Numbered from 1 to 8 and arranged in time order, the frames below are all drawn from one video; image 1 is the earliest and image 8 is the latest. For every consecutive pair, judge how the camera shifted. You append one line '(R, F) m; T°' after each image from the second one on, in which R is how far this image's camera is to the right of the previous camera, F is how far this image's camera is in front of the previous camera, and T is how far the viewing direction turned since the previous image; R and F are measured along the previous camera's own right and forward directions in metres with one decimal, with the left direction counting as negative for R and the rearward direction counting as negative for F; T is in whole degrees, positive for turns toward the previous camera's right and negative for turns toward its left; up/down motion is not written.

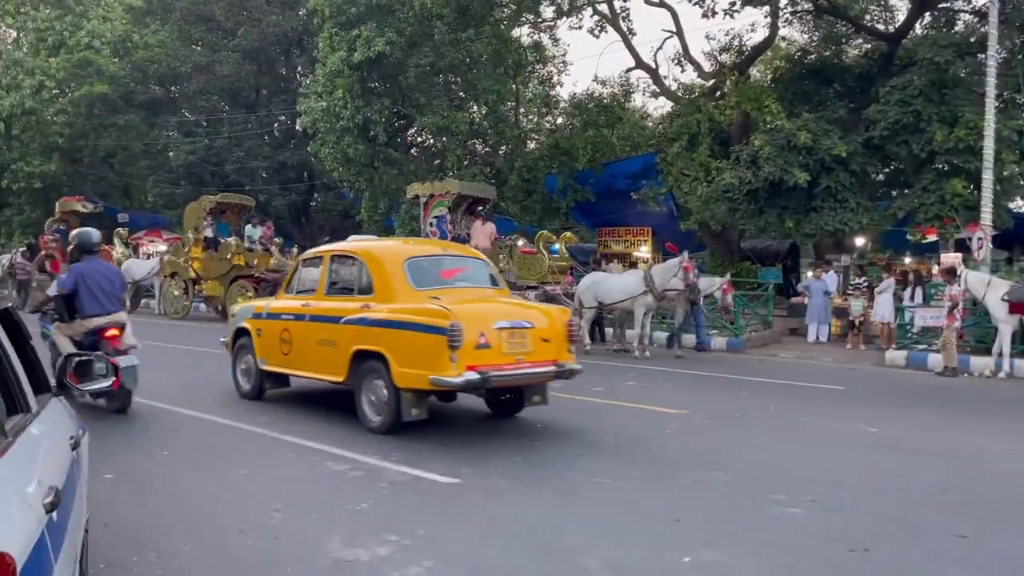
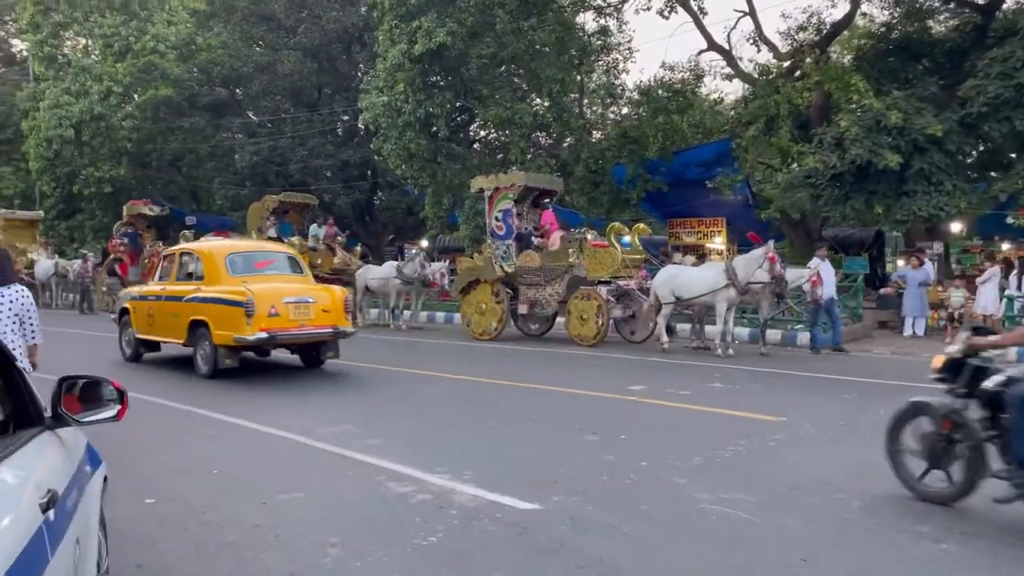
(-0.1, +0.8) m; -4°
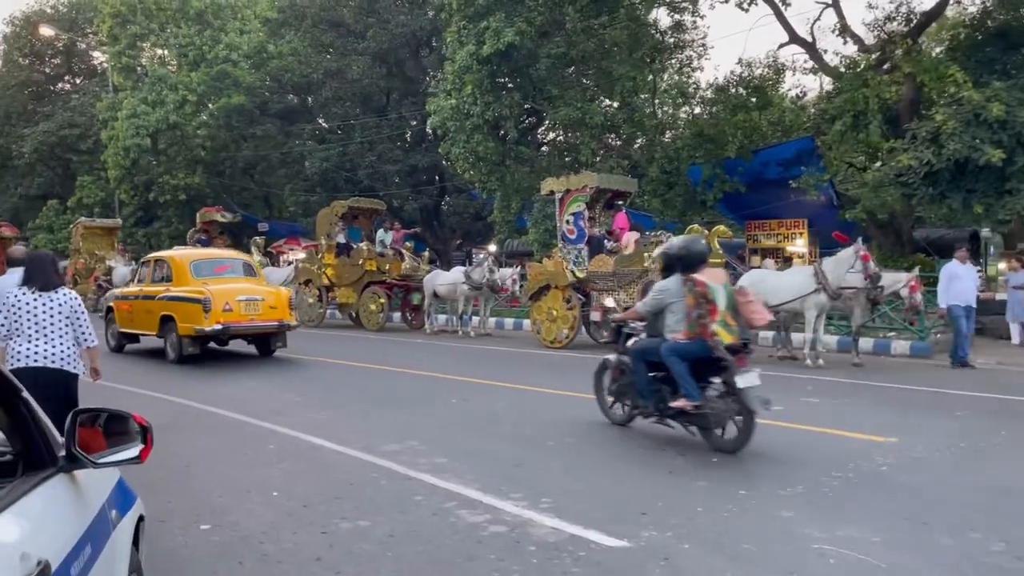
(-0.1, +0.6) m; -4°
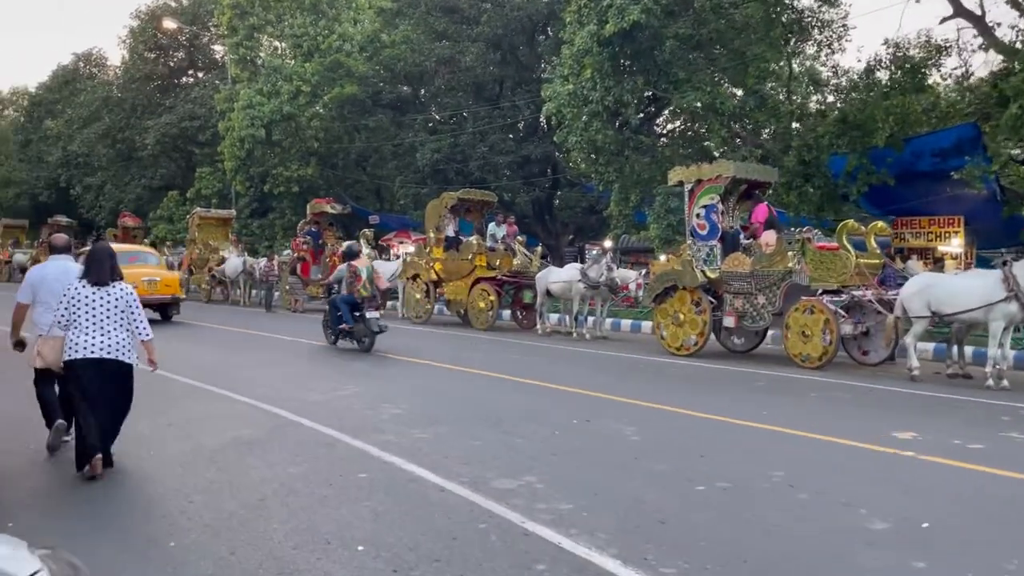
(-0.3, +1.4) m; -7°
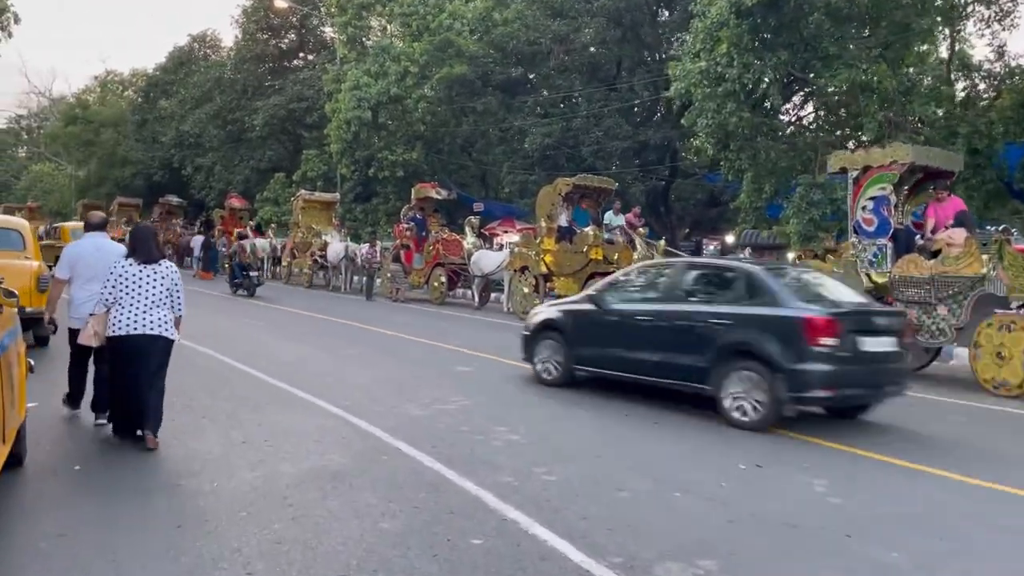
(-0.4, +1.8) m; -6°
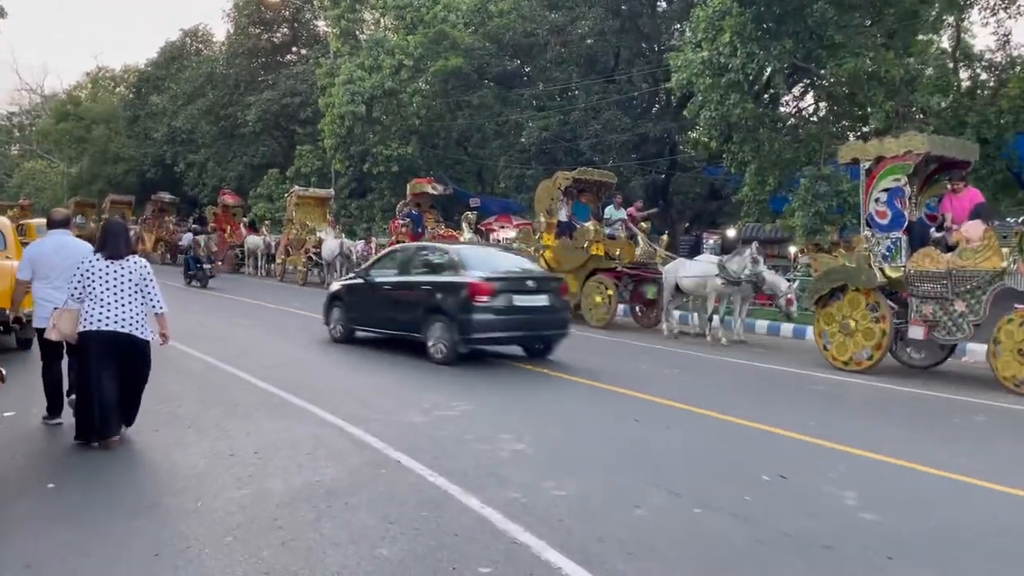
(-0.1, +0.5) m; 0°
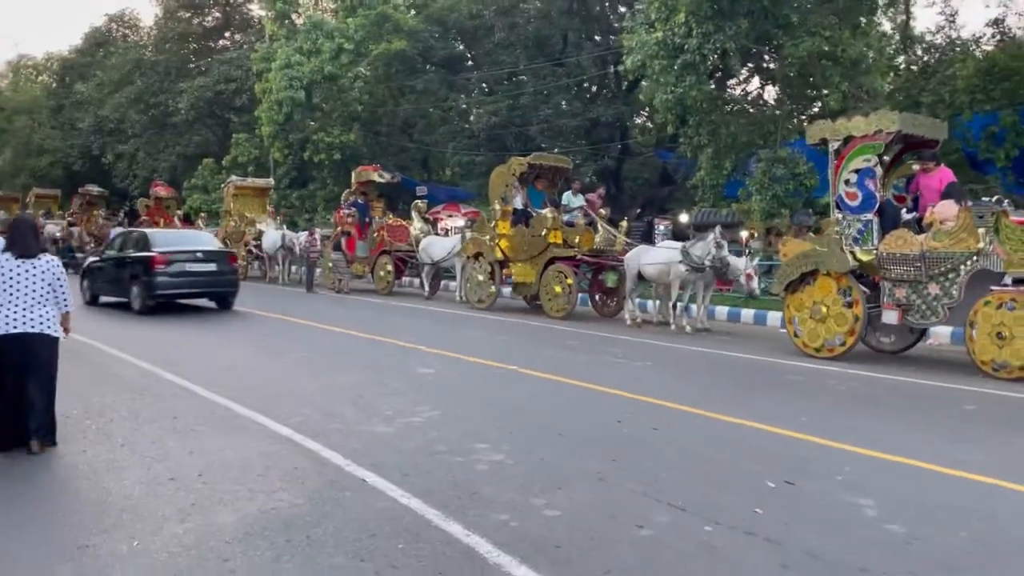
(-0.2, +0.7) m; +4°
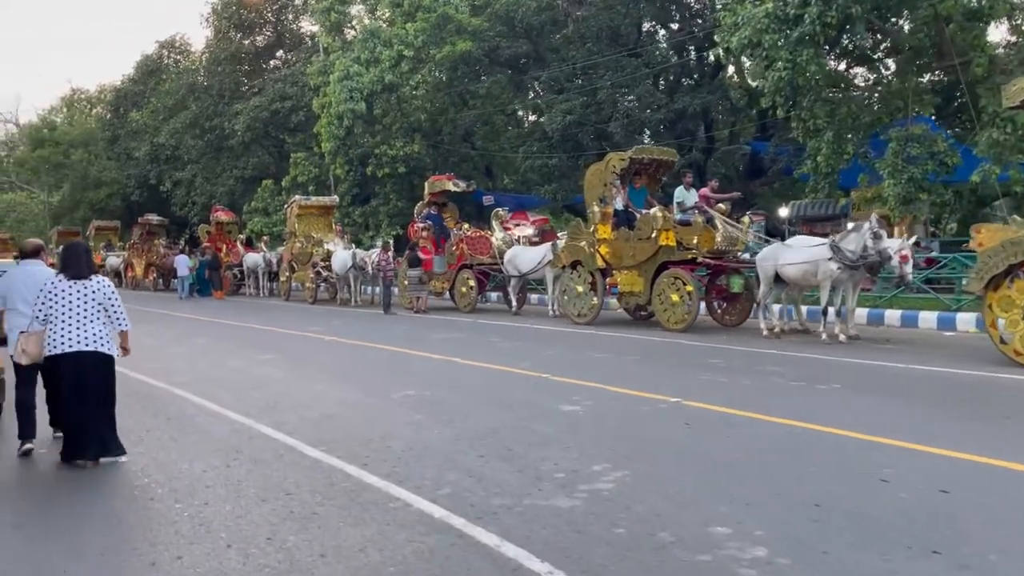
(-1.1, +1.9) m; -3°
